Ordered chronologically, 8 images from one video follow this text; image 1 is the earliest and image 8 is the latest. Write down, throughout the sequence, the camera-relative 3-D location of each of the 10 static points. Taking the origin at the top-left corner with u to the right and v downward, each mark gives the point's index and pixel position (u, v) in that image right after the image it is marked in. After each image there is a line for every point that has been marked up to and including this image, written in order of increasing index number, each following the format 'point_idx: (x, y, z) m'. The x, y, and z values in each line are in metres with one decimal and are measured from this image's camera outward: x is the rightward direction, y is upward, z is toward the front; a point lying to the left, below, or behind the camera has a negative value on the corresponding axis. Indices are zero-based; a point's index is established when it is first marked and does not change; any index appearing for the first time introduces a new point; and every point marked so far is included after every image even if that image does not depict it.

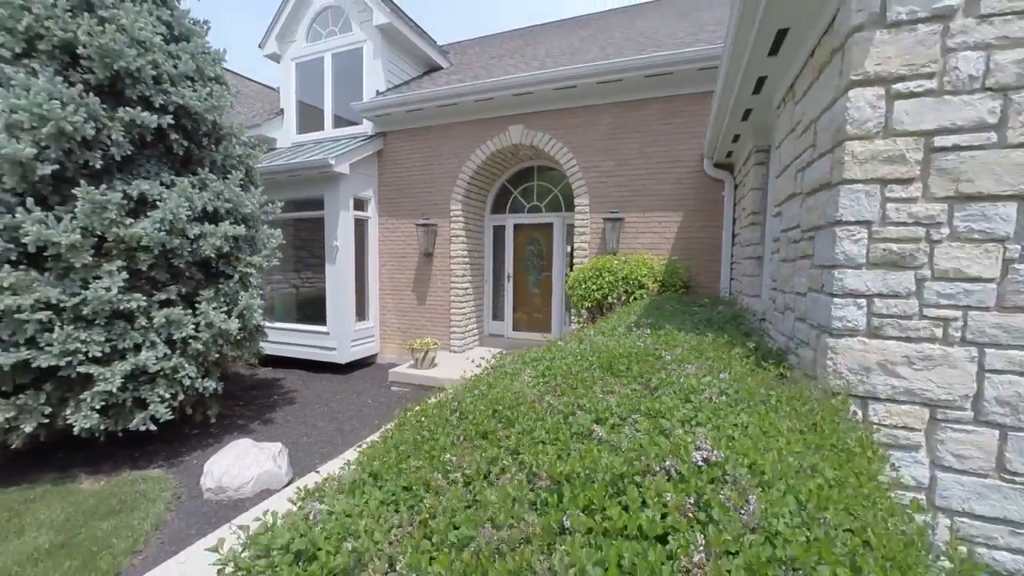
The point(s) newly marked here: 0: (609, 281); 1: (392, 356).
0: (+1.2, 0.0, +5.3) m
1: (-2.1, -1.2, +7.6) m
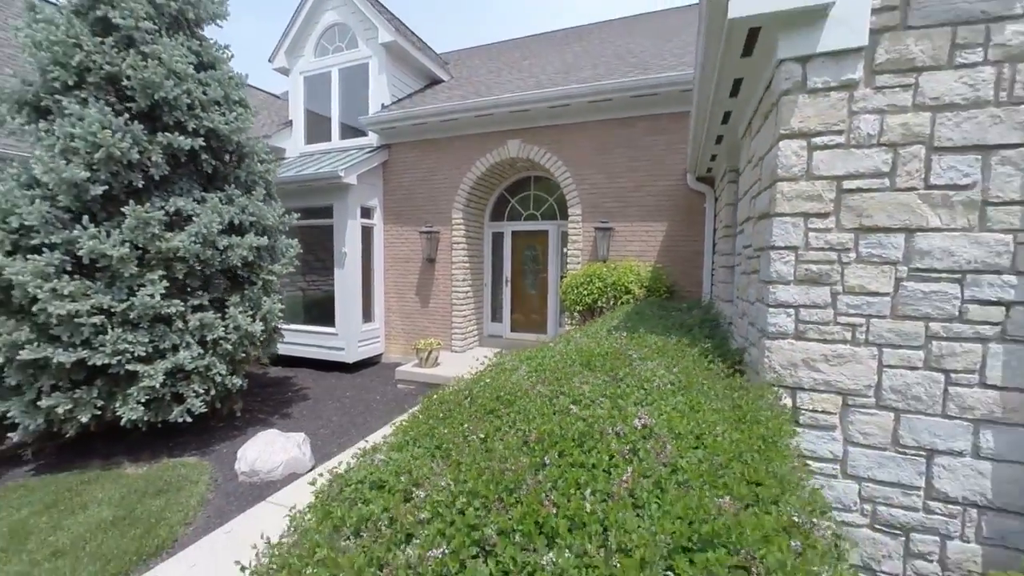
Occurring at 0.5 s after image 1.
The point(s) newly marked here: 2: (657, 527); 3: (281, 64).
0: (+1.1, 0.0, +5.7) m
1: (-2.2, -1.3, +8.1) m
2: (+0.4, -0.6, +1.1) m
3: (-4.8, +4.6, +8.9) m
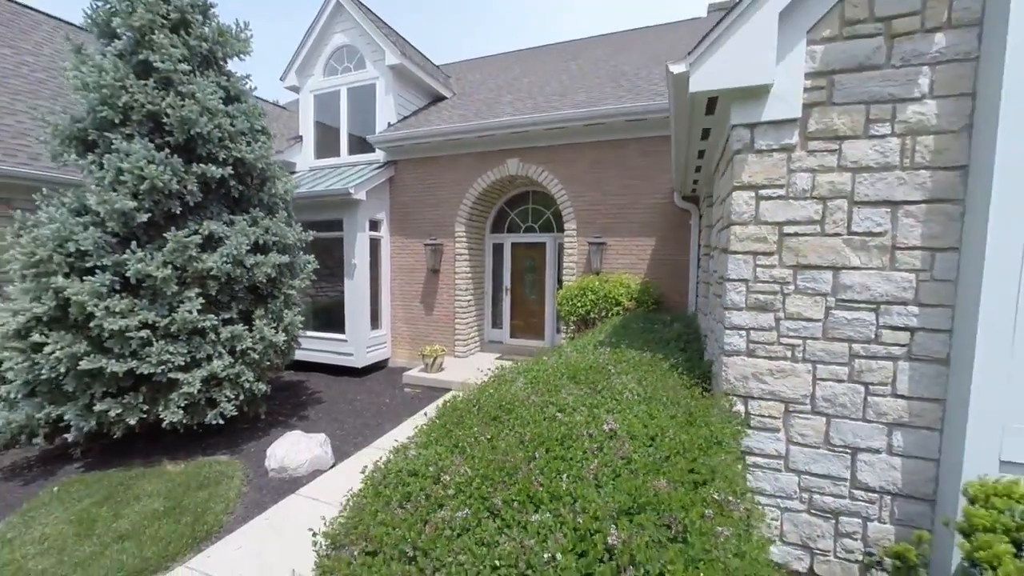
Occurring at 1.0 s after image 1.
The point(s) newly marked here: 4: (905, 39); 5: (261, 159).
0: (+1.1, -0.2, +6.2) m
1: (-2.2, -1.4, +8.5) m
2: (+0.4, -0.7, +1.5) m
3: (-4.8, +4.5, +9.4) m
4: (+2.2, +1.4, +2.3) m
5: (-3.0, +1.5, +5.2) m
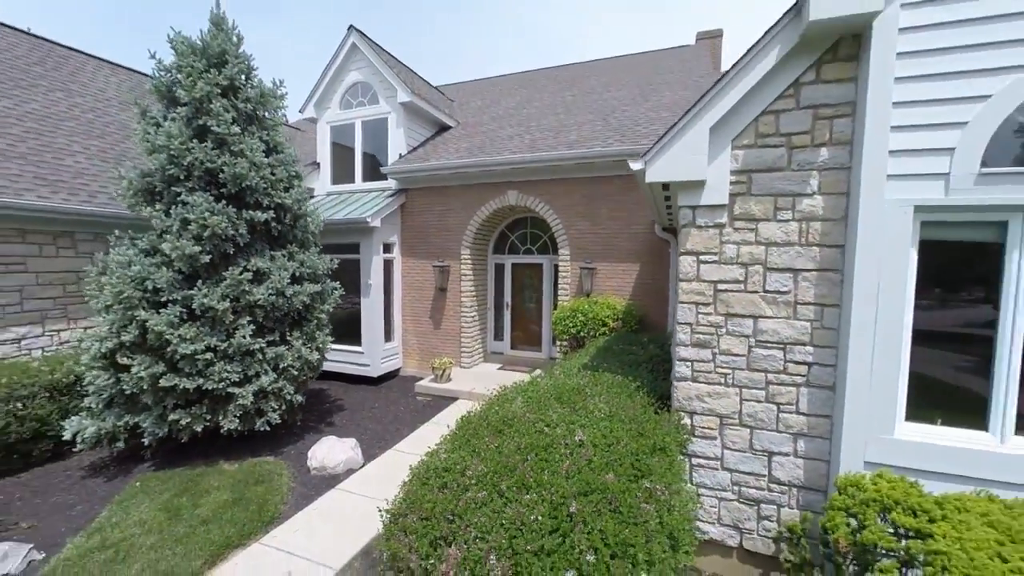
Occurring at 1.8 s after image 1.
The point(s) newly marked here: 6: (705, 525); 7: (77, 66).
0: (+1.1, -0.5, +7.0) m
1: (-2.2, -1.8, +9.4) m
2: (+0.4, -1.1, +2.4) m
3: (-4.8, +4.1, +10.2) m
4: (+2.2, +1.0, +3.2) m
5: (-3.0, +1.2, +6.0) m
6: (+1.6, -2.0, +3.6) m
7: (-9.3, +4.7, +9.2) m
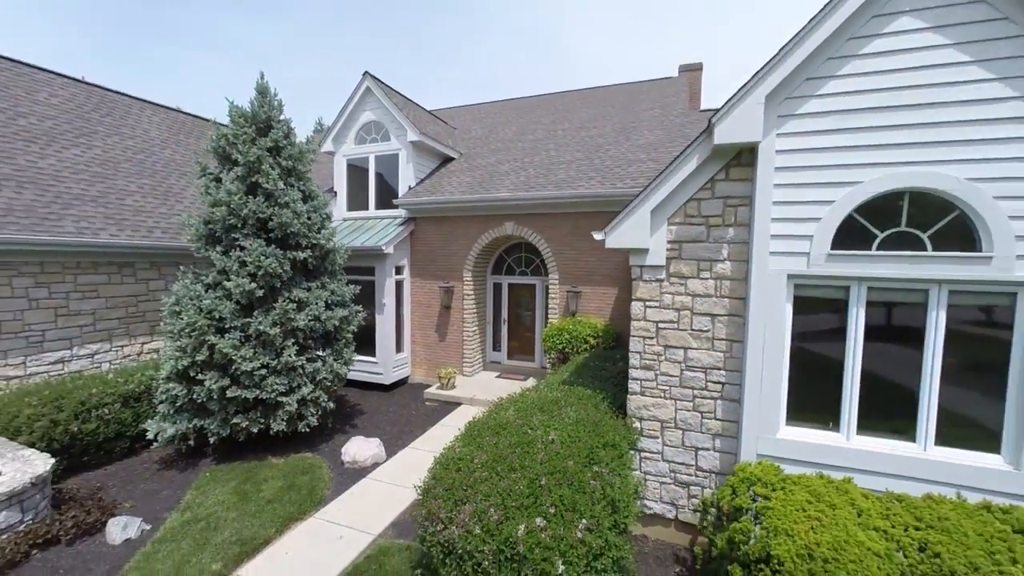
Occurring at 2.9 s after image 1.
0: (+1.1, -0.9, +8.2) m
1: (-2.3, -2.2, +10.6) m
2: (+0.3, -1.5, +3.6) m
3: (-4.9, +3.7, +11.4) m
4: (+2.1, +0.6, +4.4) m
5: (-3.1, +0.8, +7.2) m
6: (+1.6, -2.4, +4.8) m
7: (-9.4, +4.3, +10.4) m
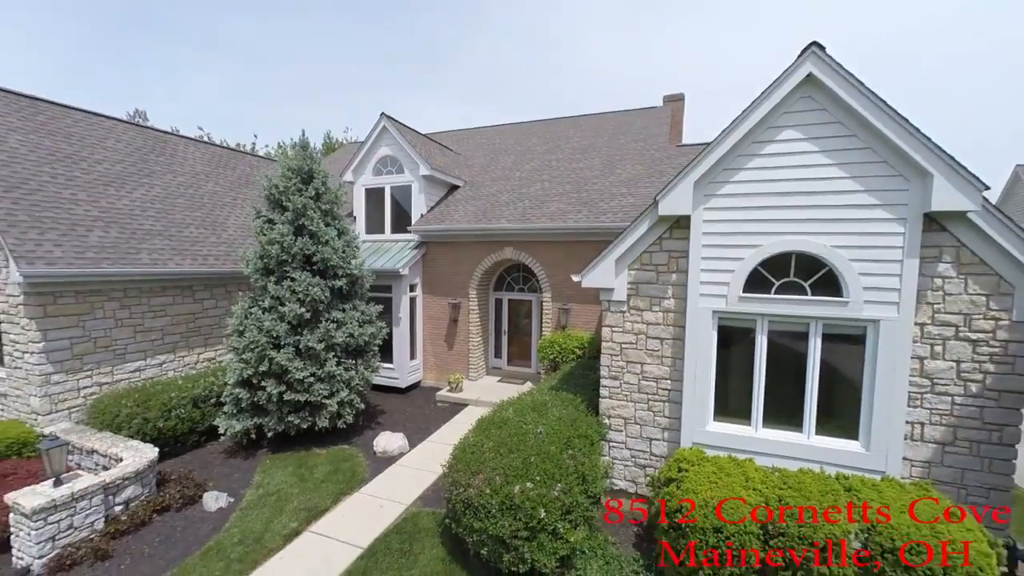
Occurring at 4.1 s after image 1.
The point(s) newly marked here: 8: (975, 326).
0: (+1.0, -1.4, +9.7) m
1: (-2.3, -2.6, +12.1) m
2: (+0.3, -1.9, +5.1) m
3: (-4.9, +3.3, +12.9) m
4: (+2.1, +0.2, +5.9) m
5: (-3.1, +0.4, +8.7) m
6: (+1.6, -2.8, +6.3) m
7: (-9.4, +3.9, +11.8) m
8: (+5.1, -0.4, +4.7) m
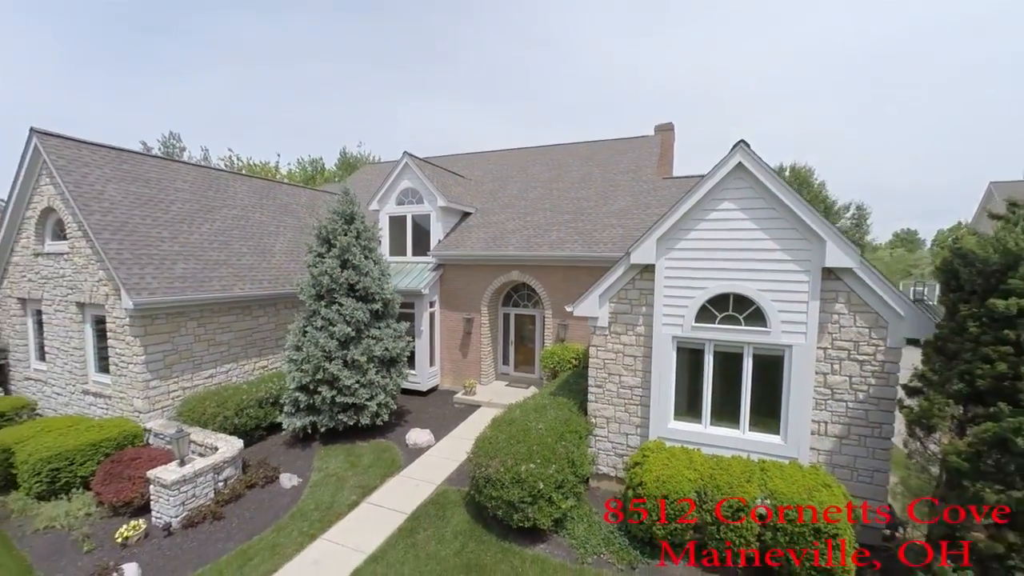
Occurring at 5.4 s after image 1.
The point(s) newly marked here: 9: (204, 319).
0: (+1.2, -1.9, +11.5) m
1: (-2.1, -3.2, +13.8) m
2: (+0.4, -2.4, +6.8) m
3: (-4.7, +2.8, +14.7) m
4: (+2.2, -0.3, +7.6) m
5: (-3.0, -0.2, +10.5) m
6: (+1.7, -3.4, +8.0) m
7: (-9.2, +3.4, +13.7) m
8: (+5.2, -0.9, +6.4) m
9: (-7.3, -0.7, +10.2) m
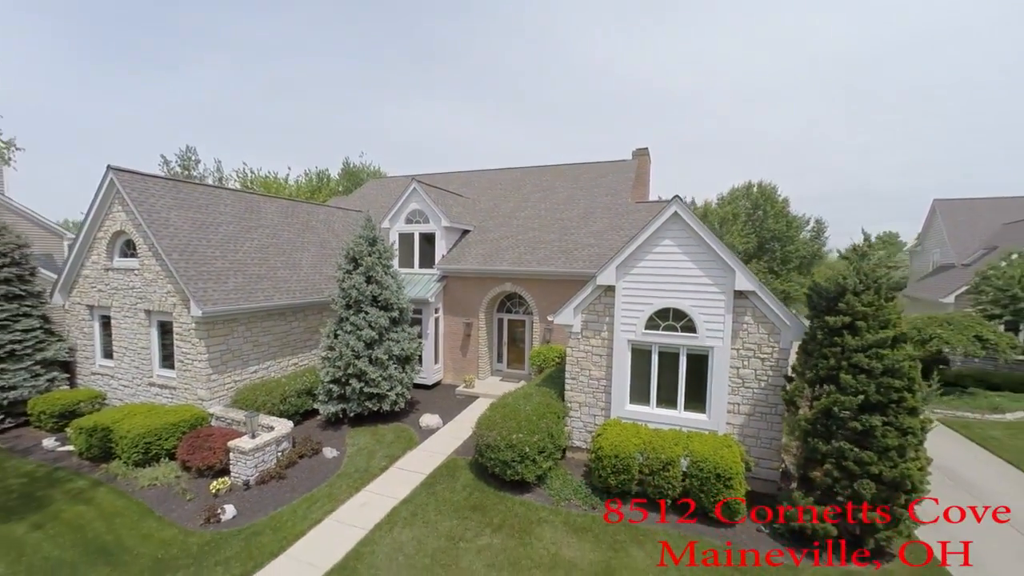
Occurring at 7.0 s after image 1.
0: (+1.0, -2.2, +13.7) m
1: (-2.3, -3.5, +16.1) m
2: (+0.3, -2.8, +9.1) m
3: (-5.0, +2.4, +16.9) m
4: (+2.1, -0.7, +9.9) m
5: (-3.1, -0.5, +12.7) m
6: (+1.5, -3.7, +10.3) m
7: (-9.4, +3.1, +15.8) m
8: (+5.1, -1.3, +8.7) m
9: (-7.5, -1.0, +12.3) m
